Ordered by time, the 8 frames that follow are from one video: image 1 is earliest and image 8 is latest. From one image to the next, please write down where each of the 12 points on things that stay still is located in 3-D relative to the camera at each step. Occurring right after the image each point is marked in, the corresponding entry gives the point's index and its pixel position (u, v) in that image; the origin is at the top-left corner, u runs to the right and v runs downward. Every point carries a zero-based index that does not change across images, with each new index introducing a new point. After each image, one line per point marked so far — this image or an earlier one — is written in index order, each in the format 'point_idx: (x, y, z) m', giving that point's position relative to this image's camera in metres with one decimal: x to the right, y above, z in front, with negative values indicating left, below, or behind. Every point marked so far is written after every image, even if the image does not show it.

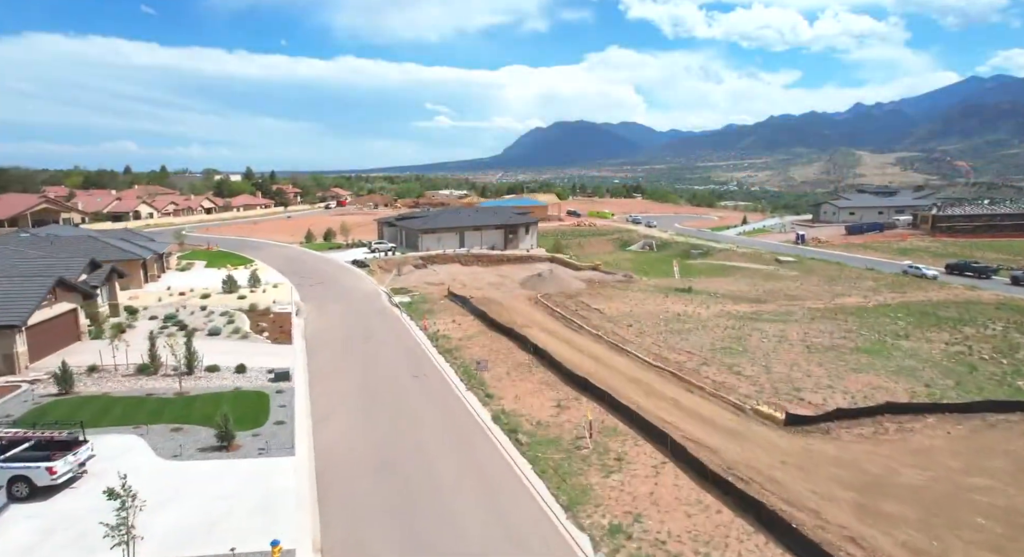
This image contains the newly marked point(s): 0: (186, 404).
0: (-9.1, -3.5, +16.1) m
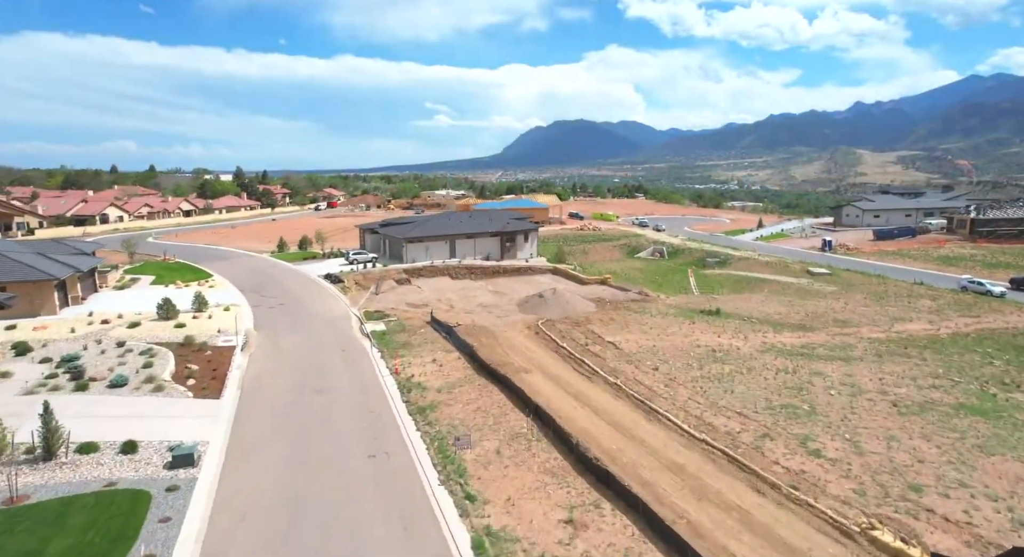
0: (-9.3, -4.6, +10.7) m
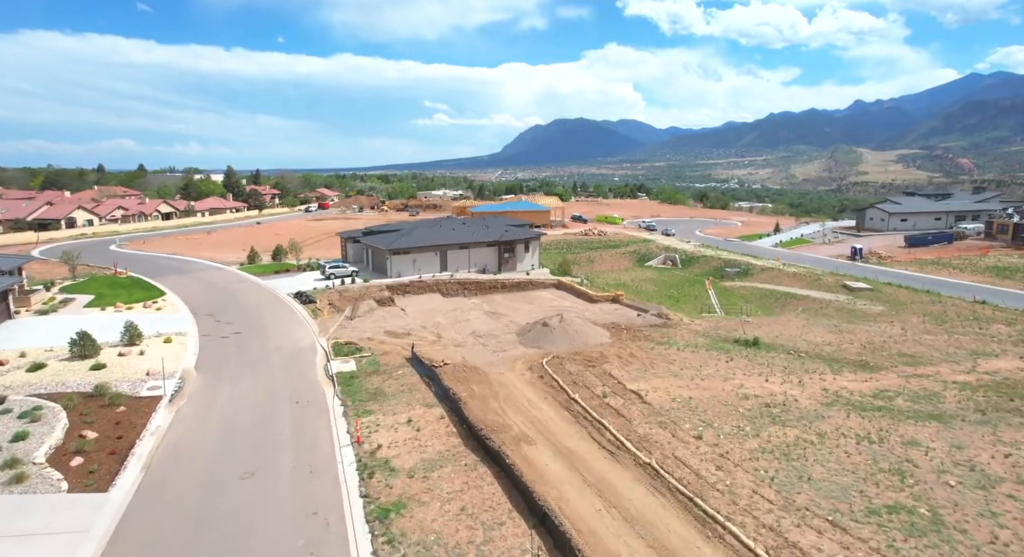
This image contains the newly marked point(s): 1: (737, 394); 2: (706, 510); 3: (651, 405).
0: (-9.3, -5.7, +5.8) m
1: (+7.3, -3.7, +18.8) m
2: (+4.0, -4.8, +12.1) m
3: (+4.2, -3.9, +17.7) m
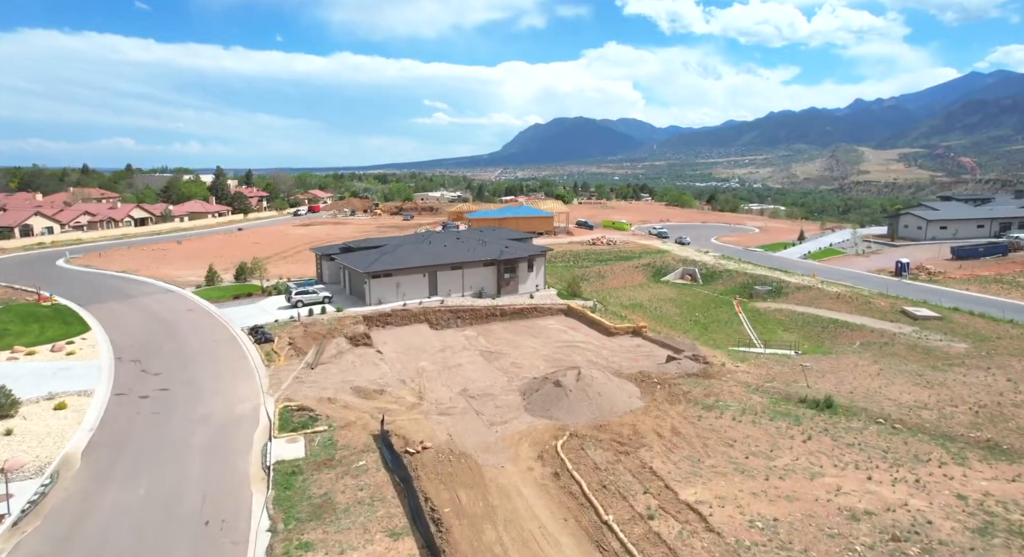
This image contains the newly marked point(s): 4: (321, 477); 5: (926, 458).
0: (-9.2, -7.2, 0.0) m
1: (+7.4, -5.2, +13.1) m
2: (+4.1, -6.3, +6.3) m
3: (+4.3, -5.3, +11.9) m
4: (-4.9, -5.1, +14.9) m
5: (+11.0, -4.9, +15.4) m
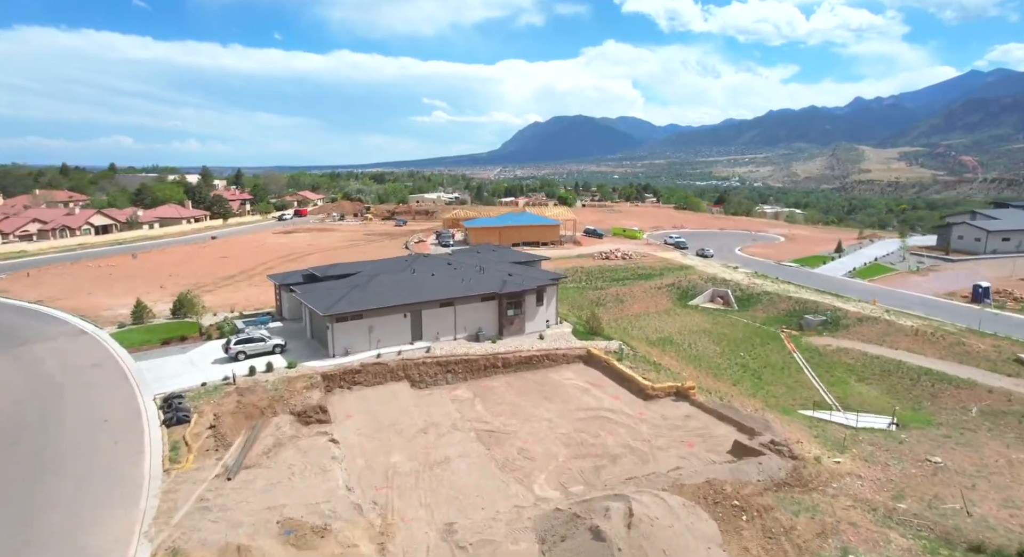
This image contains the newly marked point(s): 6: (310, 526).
0: (-8.9, -9.0, -7.1) m
1: (+7.7, -7.0, +6.0) m
2: (+4.4, -8.1, -0.8) m
3: (+4.6, -7.1, +4.8) m
4: (-4.6, -6.9, +7.8) m
5: (+11.2, -6.7, +8.3) m
6: (-4.7, -5.6, +13.3) m
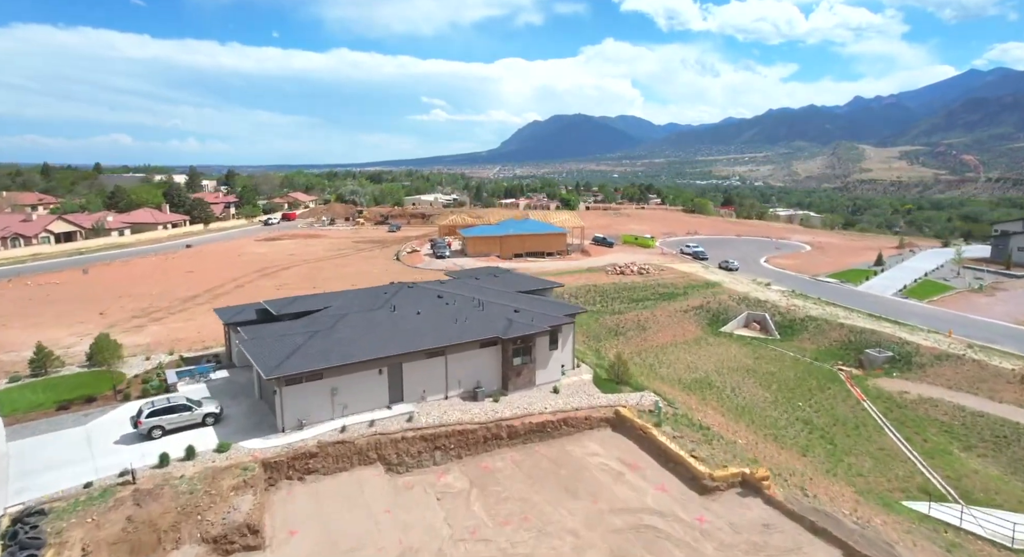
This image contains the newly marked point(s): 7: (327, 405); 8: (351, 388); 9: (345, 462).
0: (-8.5, -10.5, -13.1) m
1: (+8.0, -8.5, 0.0) m
2: (+4.7, -9.6, -6.7) m
3: (+4.9, -8.6, -1.1) m
4: (-4.3, -8.4, +1.8) m
5: (+11.5, -8.2, +2.4) m
6: (-4.4, -7.1, +7.3) m
7: (-5.9, -4.0, +18.4) m
8: (-5.2, -3.5, +18.7) m
9: (-4.9, -5.3, +16.8) m
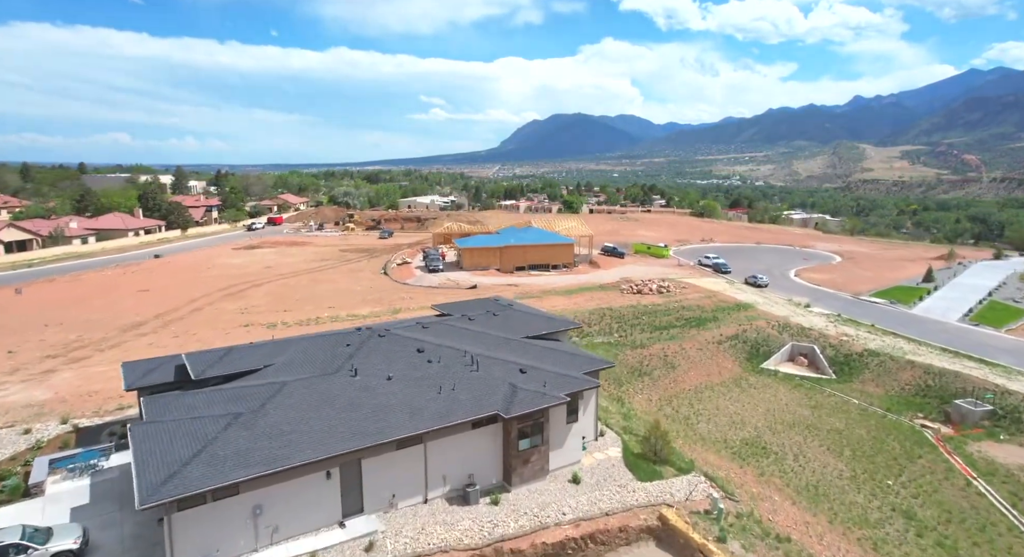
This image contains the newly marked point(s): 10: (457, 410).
0: (-8.4, -12.0, -19.0) m
1: (+8.2, -9.9, -5.9) m
2: (+4.9, -11.1, -12.7) m
3: (+5.1, -10.1, -7.1) m
4: (-4.2, -9.8, -4.2) m
5: (+11.7, -9.6, -3.5) m
6: (-4.2, -8.6, +1.4) m
7: (-5.8, -5.5, +12.4) m
8: (-5.1, -5.0, +12.7) m
9: (-4.7, -6.8, +10.8) m
10: (-1.3, -3.4, +14.8) m
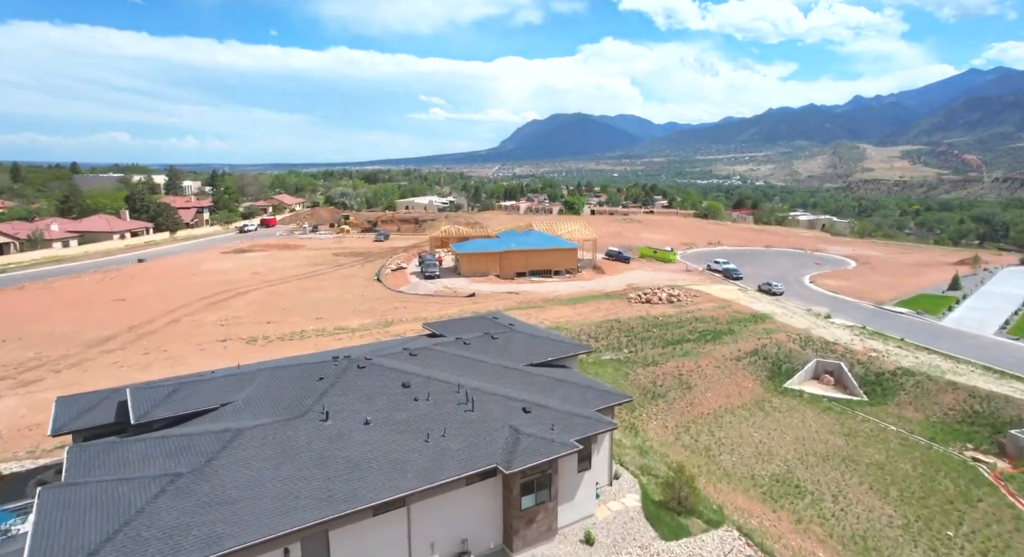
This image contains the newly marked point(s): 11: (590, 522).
0: (-8.3, -12.6, -21.7) m
1: (+8.2, -10.5, -8.5) m
2: (+5.0, -11.7, -15.3) m
3: (+5.2, -10.7, -9.7) m
4: (-4.1, -10.4, -6.8) m
5: (+11.8, -10.2, -6.2) m
6: (-4.2, -9.2, -1.3) m
7: (-5.8, -6.0, +9.8) m
8: (-5.0, -5.5, +10.1) m
9: (-4.7, -7.3, +8.2) m
10: (-1.3, -4.0, +12.1) m
11: (+2.2, -5.9, +14.3) m
